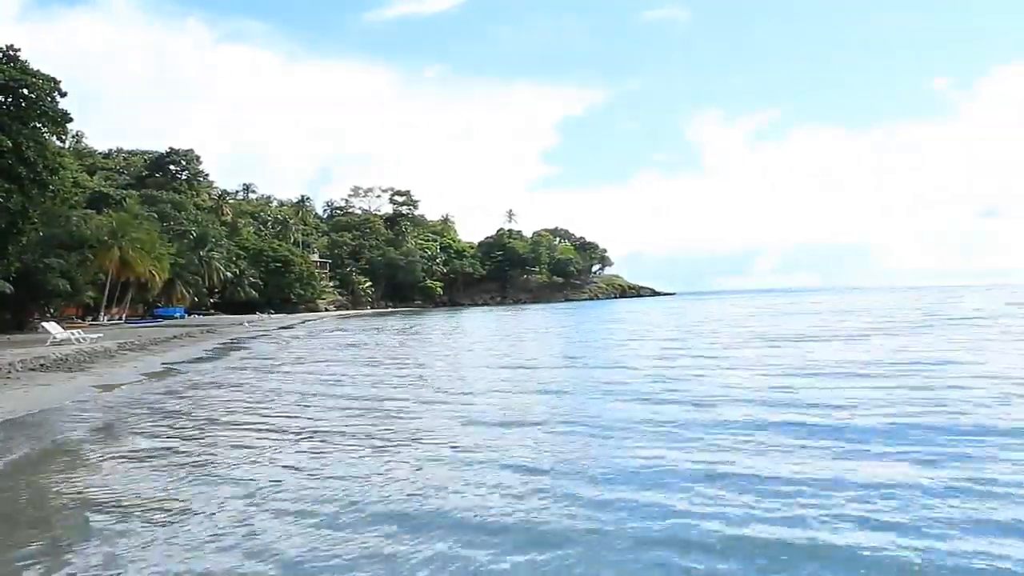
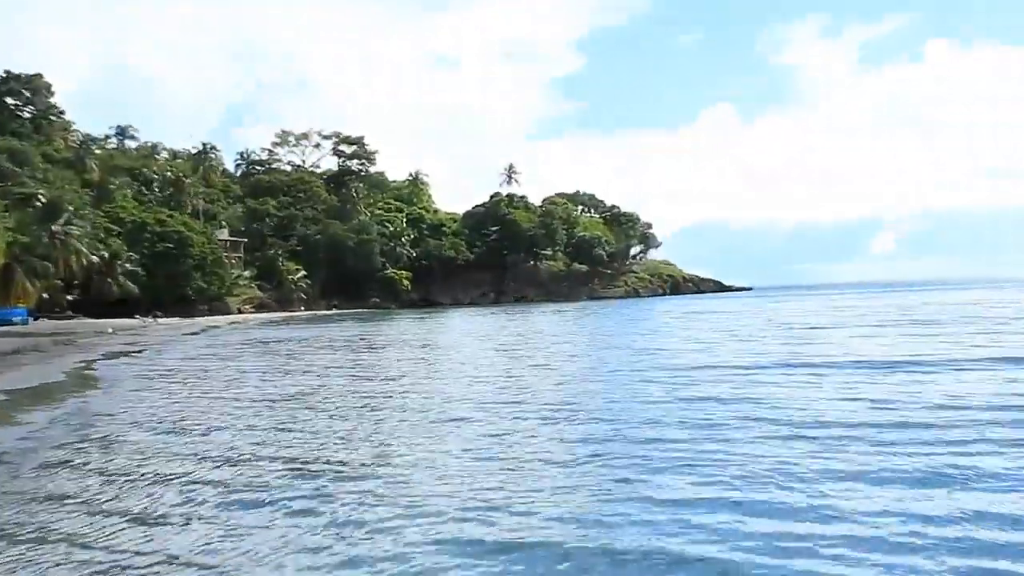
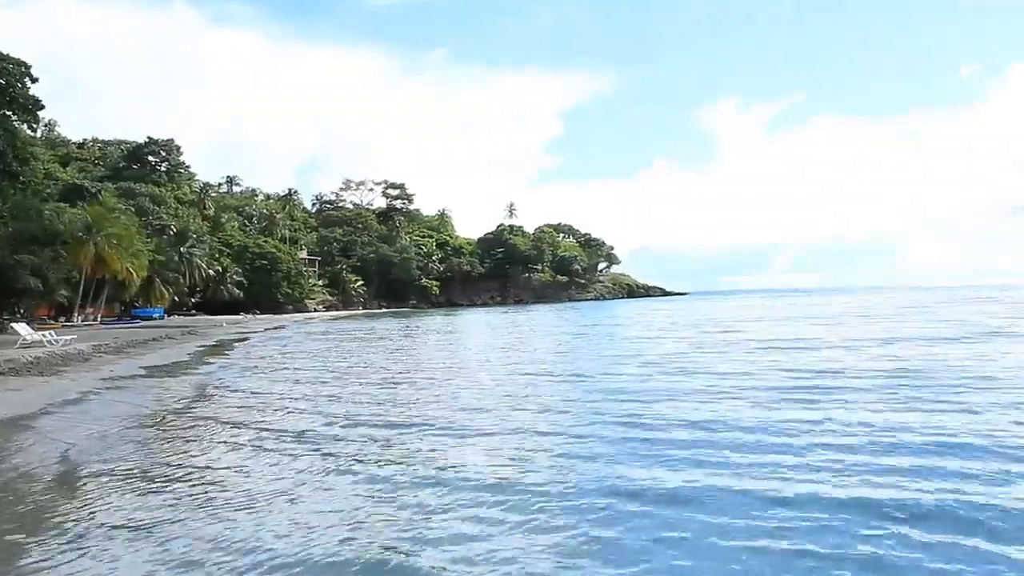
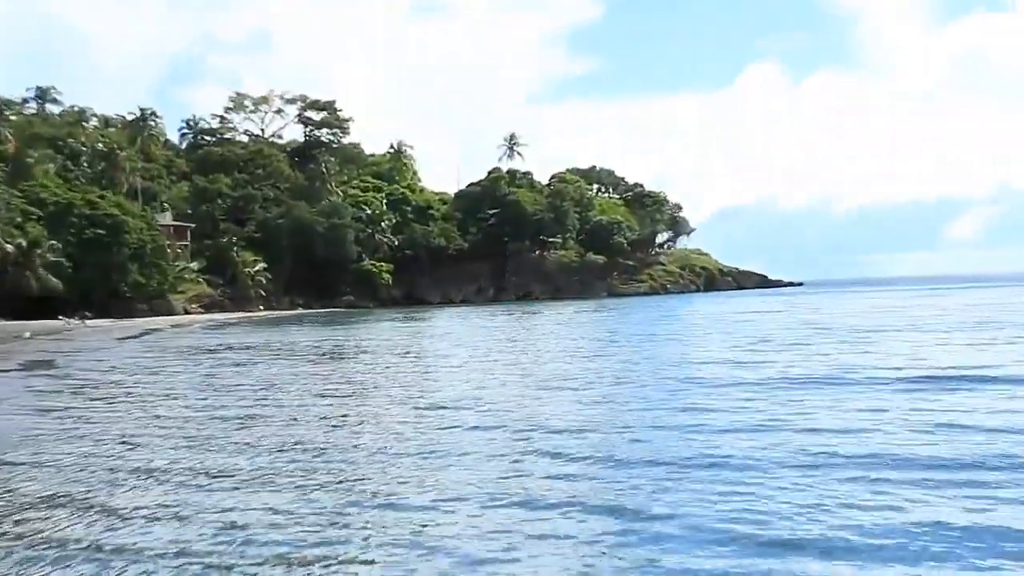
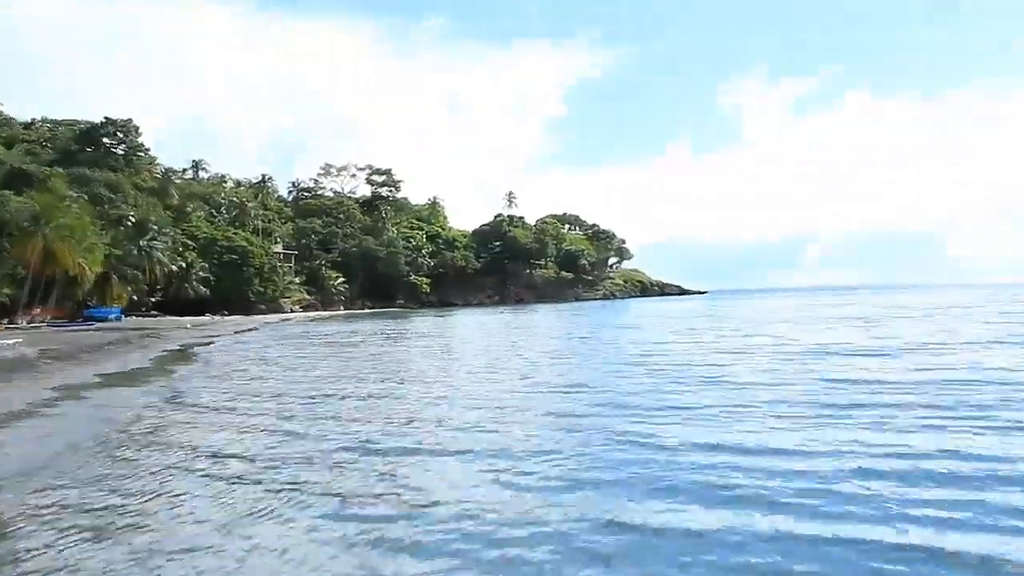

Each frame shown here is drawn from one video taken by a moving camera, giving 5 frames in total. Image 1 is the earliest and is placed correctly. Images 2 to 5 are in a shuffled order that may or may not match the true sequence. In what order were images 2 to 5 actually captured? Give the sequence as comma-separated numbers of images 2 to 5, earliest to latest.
3, 5, 2, 4
